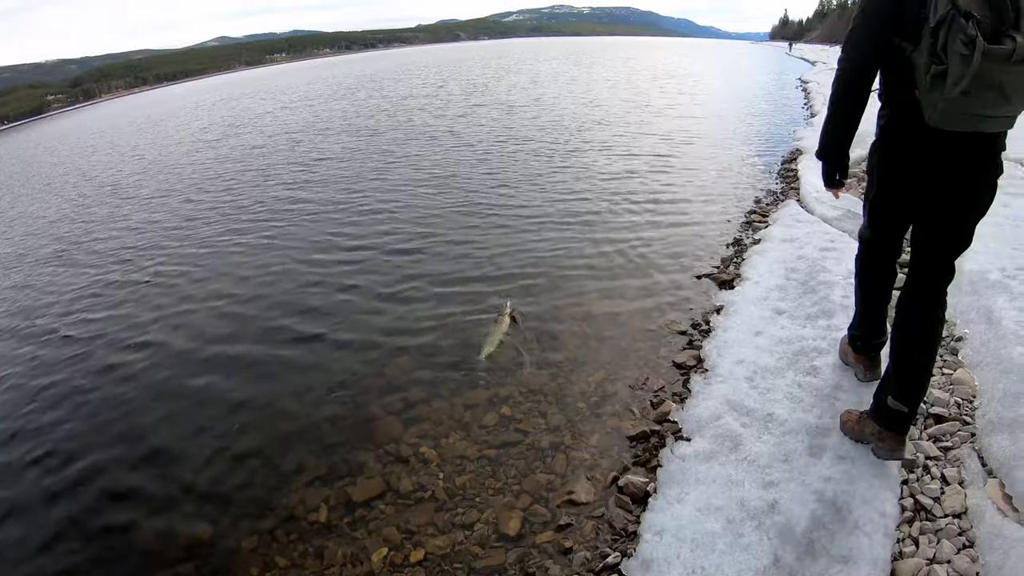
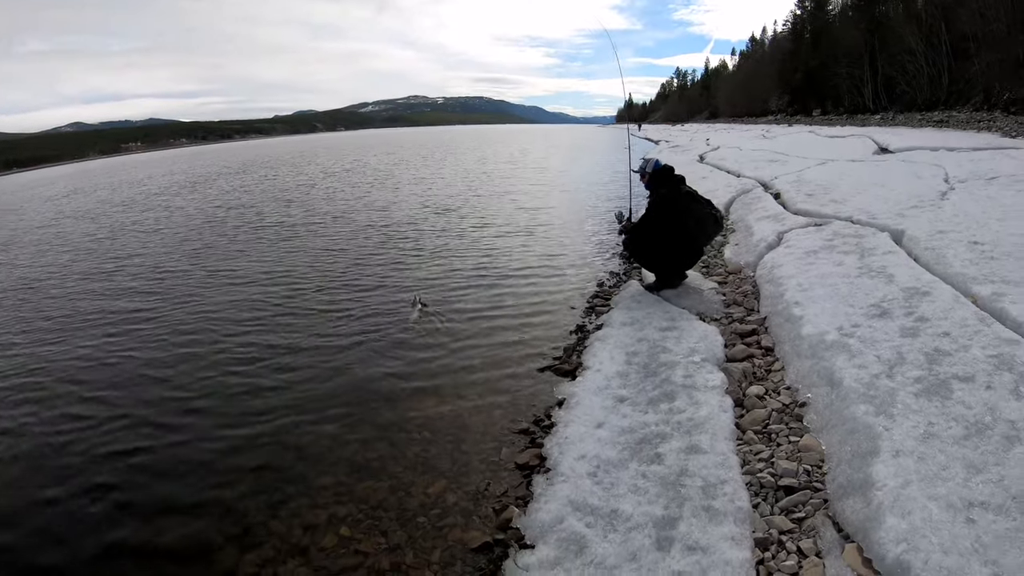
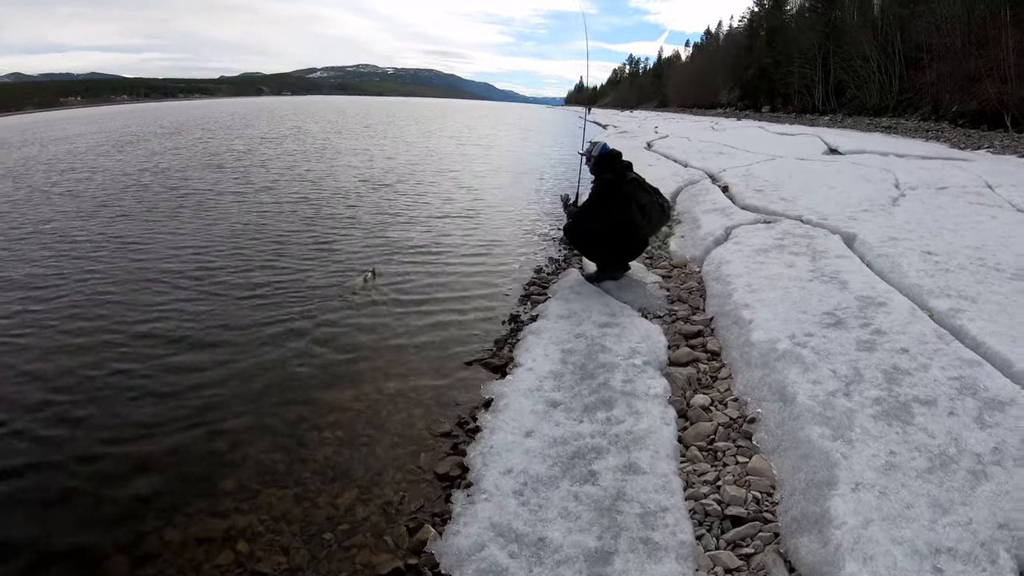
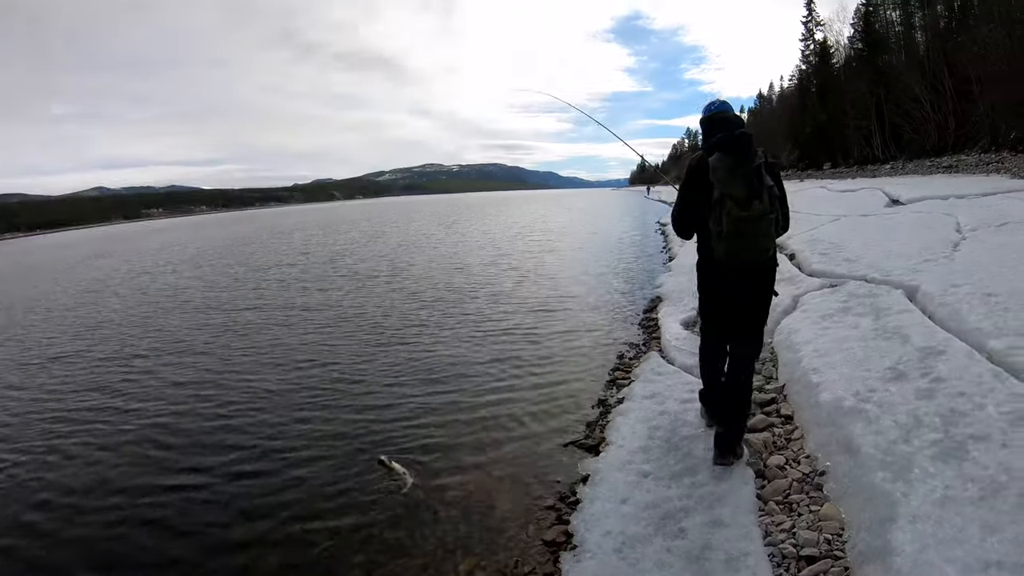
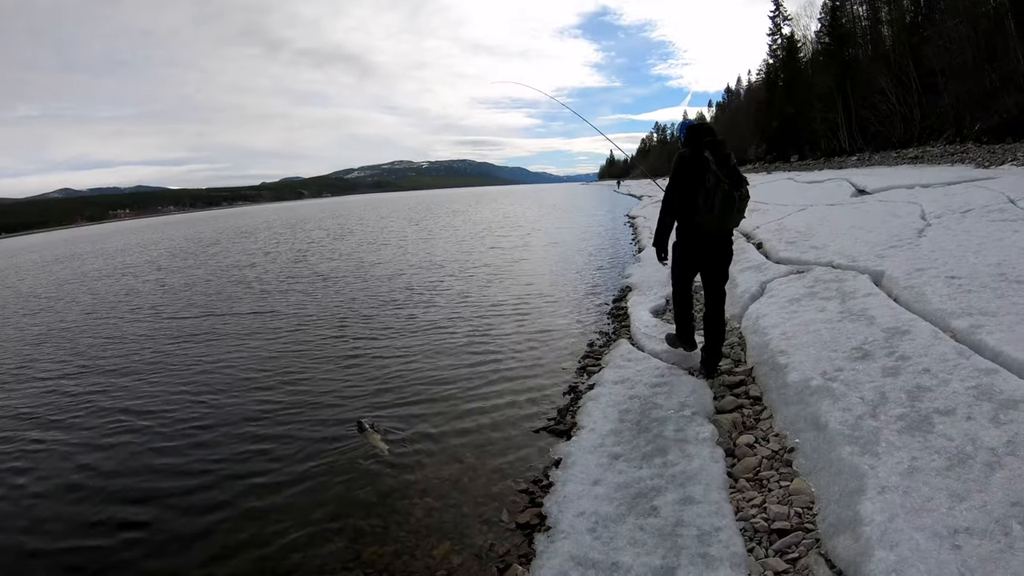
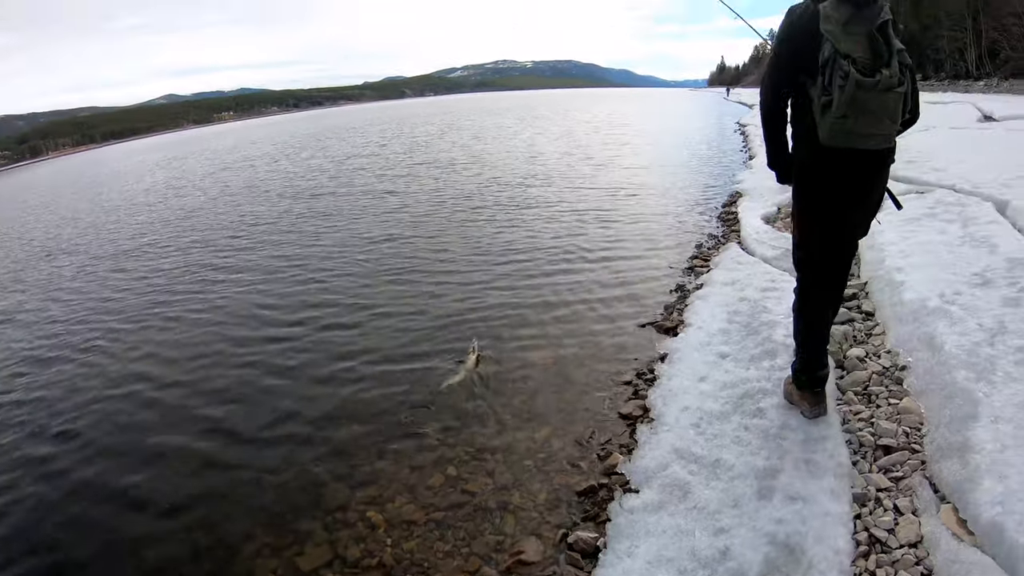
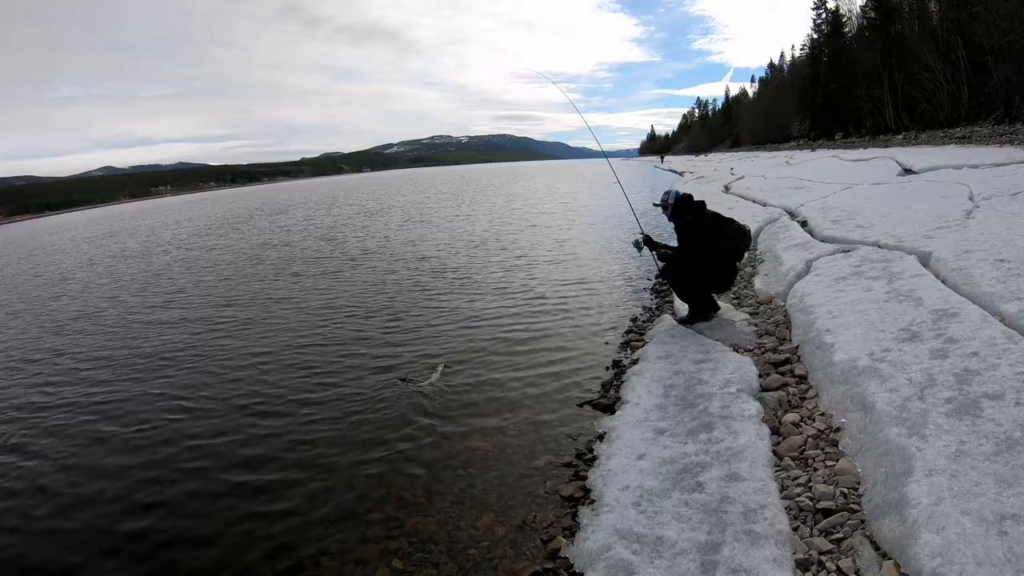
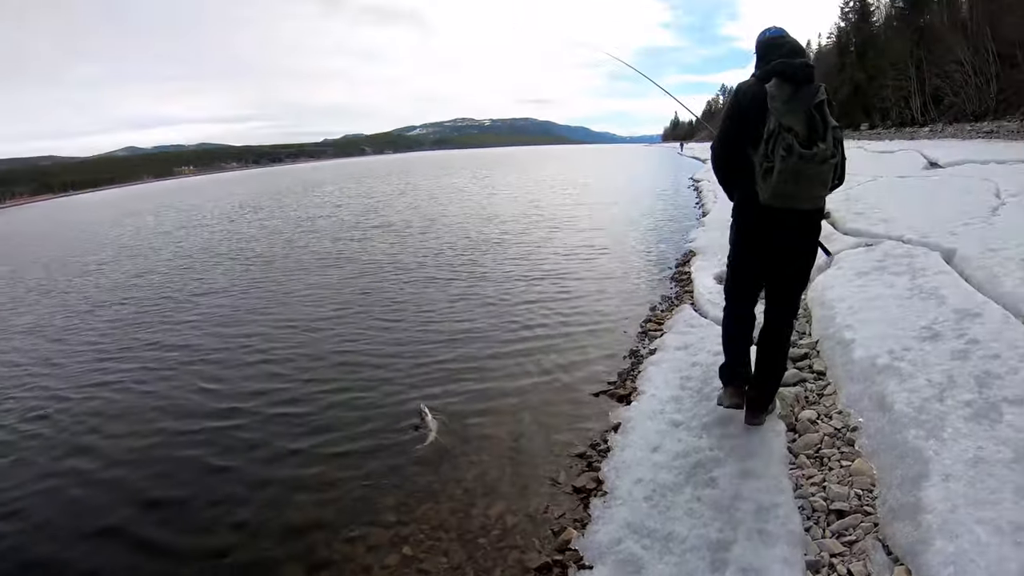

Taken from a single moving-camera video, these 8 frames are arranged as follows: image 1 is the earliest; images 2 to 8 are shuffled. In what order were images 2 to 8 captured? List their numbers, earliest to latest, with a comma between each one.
6, 8, 4, 5, 7, 2, 3
